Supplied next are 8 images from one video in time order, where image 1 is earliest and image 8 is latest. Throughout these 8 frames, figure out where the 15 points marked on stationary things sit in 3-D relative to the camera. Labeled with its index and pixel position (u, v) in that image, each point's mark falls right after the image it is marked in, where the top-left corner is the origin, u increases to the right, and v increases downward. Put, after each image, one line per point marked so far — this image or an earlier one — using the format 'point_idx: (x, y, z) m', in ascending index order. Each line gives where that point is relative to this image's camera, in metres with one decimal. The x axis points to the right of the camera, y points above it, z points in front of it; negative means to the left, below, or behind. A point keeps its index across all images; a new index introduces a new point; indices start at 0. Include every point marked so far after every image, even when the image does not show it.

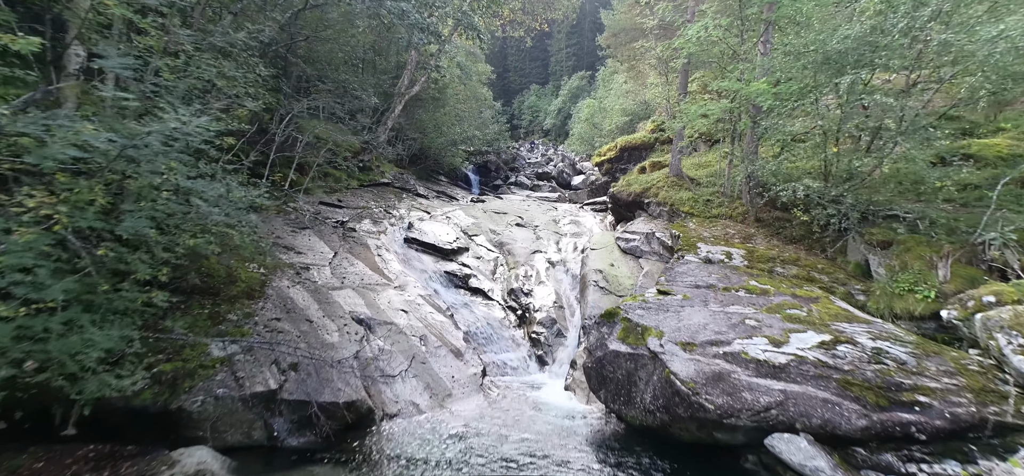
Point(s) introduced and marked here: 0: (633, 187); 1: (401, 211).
0: (+4.0, +1.6, +12.7) m
1: (-3.9, +0.9, +13.7) m
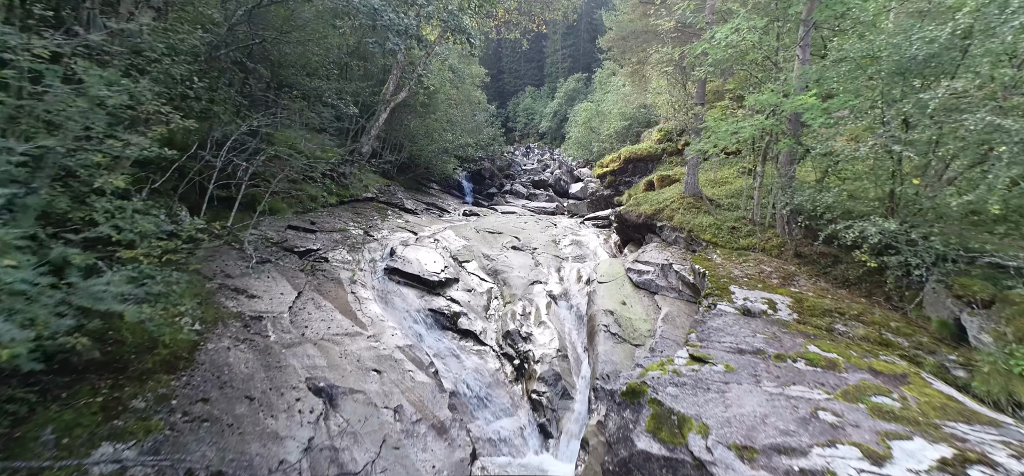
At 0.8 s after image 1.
0: (+3.8, +0.9, +11.4) m
1: (-4.0, +0.1, +12.4) m
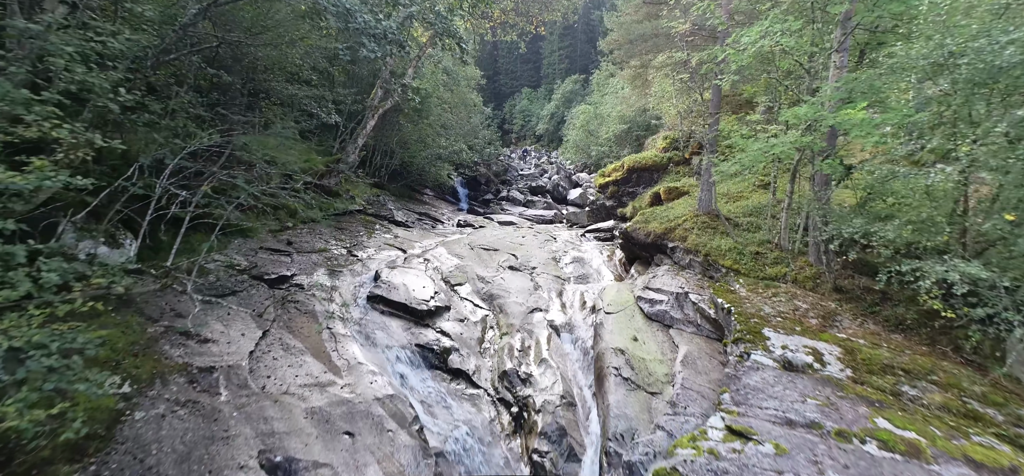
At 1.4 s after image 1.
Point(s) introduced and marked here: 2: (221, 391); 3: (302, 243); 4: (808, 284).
0: (+3.8, +0.3, +10.5) m
1: (-4.1, -0.4, +11.4) m
2: (-3.8, -2.0, +5.2) m
3: (-5.5, -0.1, +10.4) m
4: (+4.8, -0.8, +6.4) m
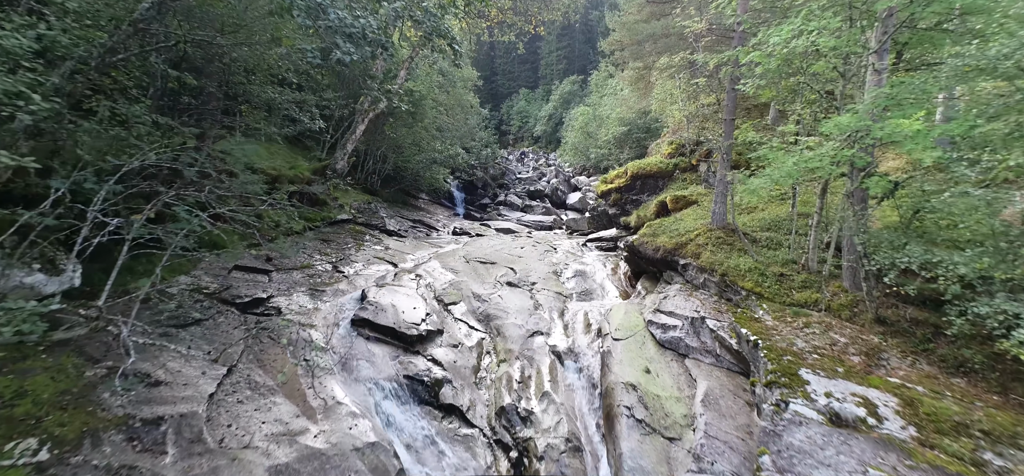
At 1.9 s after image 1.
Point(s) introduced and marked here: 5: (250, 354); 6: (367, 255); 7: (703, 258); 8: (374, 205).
0: (+3.7, 0.0, +9.8) m
1: (-4.2, -0.8, +10.6) m
2: (-3.8, -2.3, +4.4) m
3: (-5.6, -0.5, +9.6) m
4: (+4.8, -1.1, +5.7) m
5: (-4.1, -1.8, +6.2) m
6: (-4.3, -0.5, +11.8) m
7: (+4.0, -0.4, +8.2) m
8: (-6.1, +1.4, +17.5) m
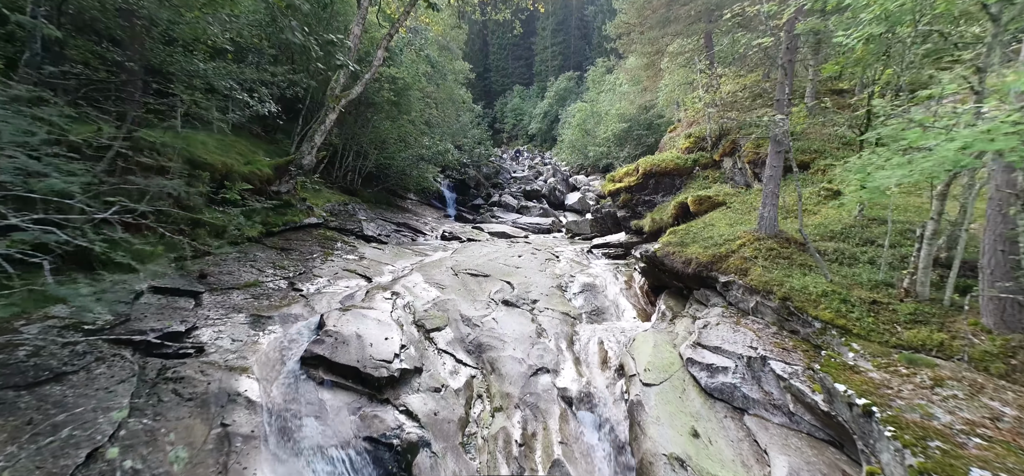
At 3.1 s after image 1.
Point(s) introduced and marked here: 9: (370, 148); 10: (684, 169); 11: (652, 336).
0: (+3.6, -0.2, +8.0) m
1: (-4.2, -1.0, +8.7) m
2: (-3.8, -2.5, +2.5) m
3: (-5.6, -0.7, +7.7) m
4: (+4.8, -1.3, +3.9) m
5: (-4.1, -2.0, +4.3) m
6: (-4.4, -0.7, +9.9) m
7: (+3.9, -0.6, +6.5) m
8: (-6.3, +1.2, +15.6) m
9: (-6.5, +4.1, +18.1) m
10: (+5.6, +2.2, +12.8) m
11: (+2.5, -1.7, +7.1) m
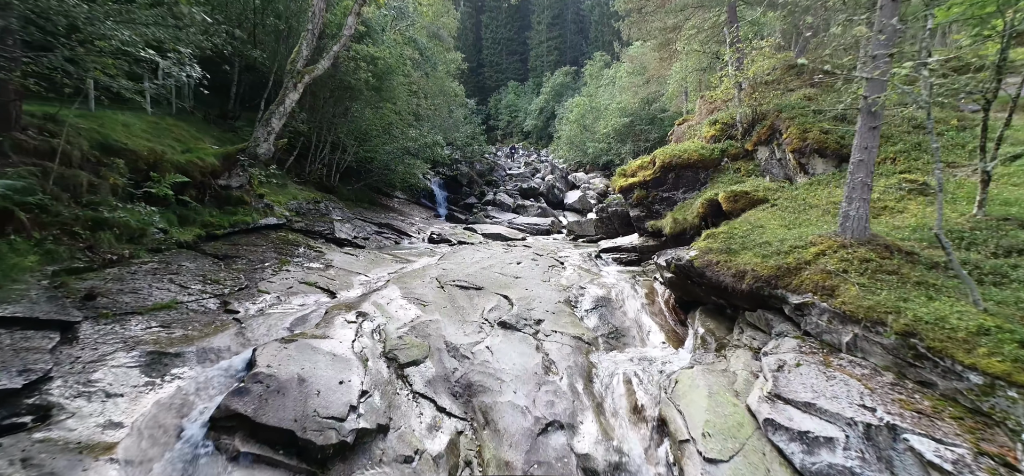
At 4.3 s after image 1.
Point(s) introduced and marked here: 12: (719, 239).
0: (+3.6, -0.3, +6.2) m
1: (-4.2, -1.1, +6.8) m
2: (-3.7, -2.6, +0.5) m
3: (-5.6, -0.8, +5.8) m
4: (+4.9, -1.4, +2.1) m
5: (-4.1, -2.1, +2.3) m
6: (-4.5, -0.8, +8.0) m
7: (+4.0, -0.7, +4.6) m
8: (-6.4, +1.1, +13.6) m
9: (-6.7, +4.0, +16.1) m
10: (+5.5, +2.1, +11.0) m
11: (+2.5, -1.8, +5.2) m
12: (+3.7, 0.0, +7.2) m
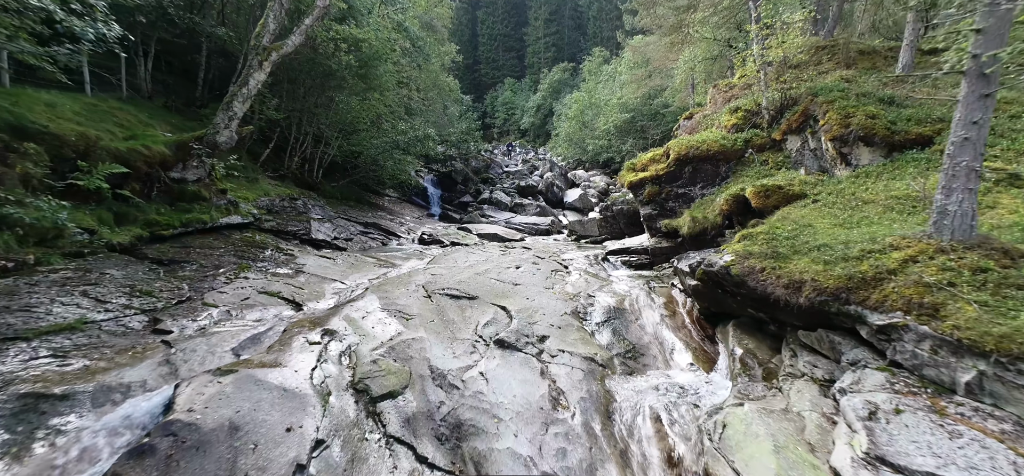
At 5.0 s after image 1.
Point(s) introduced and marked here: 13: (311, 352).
0: (+3.6, -0.3, +5.0) m
1: (-4.3, -1.1, +5.5) m
2: (-3.7, -2.7, -0.7) m
3: (-5.6, -0.8, +4.5) m
4: (+4.9, -1.4, +0.9) m
5: (-4.1, -2.2, +1.1) m
6: (-4.5, -0.9, +6.7) m
7: (+4.0, -0.7, +3.4) m
8: (-6.5, +1.1, +12.3) m
9: (-6.8, +4.0, +14.8) m
10: (+5.4, +2.1, +9.8) m
11: (+2.5, -1.8, +4.0) m
12: (+3.7, 0.0, +6.0) m
13: (-2.7, -1.5, +5.3) m
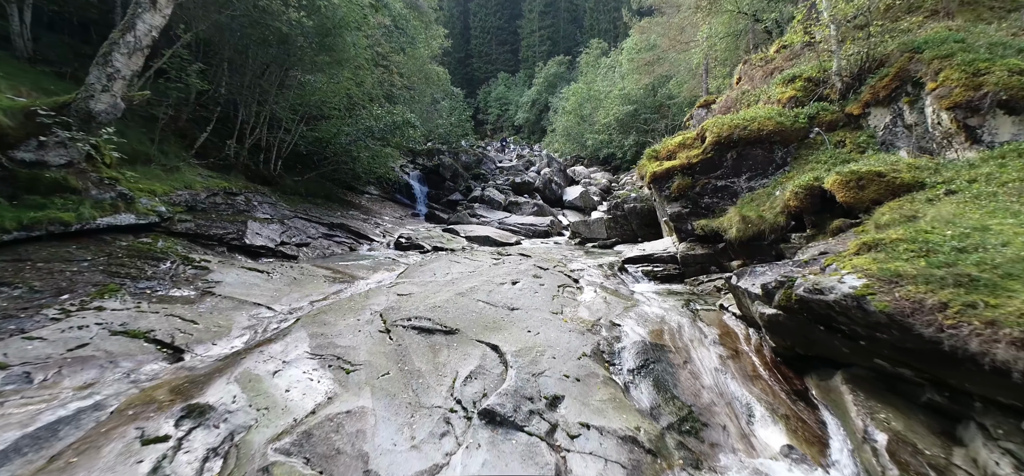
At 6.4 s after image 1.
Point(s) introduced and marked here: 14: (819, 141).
0: (+3.6, -0.4, +2.6) m
1: (-4.3, -1.3, +3.0) m
2: (-3.6, -2.8, -3.2) m
3: (-5.7, -0.9, +2.0) m
4: (+4.9, -1.5, -1.4) m
5: (-4.0, -2.3, -1.4) m
6: (-4.5, -1.0, +4.2) m
7: (+4.0, -0.8, +1.1) m
8: (-6.6, +0.9, +9.8) m
9: (-6.9, +3.9, +12.3) m
10: (+5.3, +2.0, +7.5) m
11: (+2.5, -2.0, +1.6) m
12: (+3.7, -0.1, +3.6) m
13: (-2.7, -1.6, +2.9) m
14: (+5.7, +1.8, +7.3) m
